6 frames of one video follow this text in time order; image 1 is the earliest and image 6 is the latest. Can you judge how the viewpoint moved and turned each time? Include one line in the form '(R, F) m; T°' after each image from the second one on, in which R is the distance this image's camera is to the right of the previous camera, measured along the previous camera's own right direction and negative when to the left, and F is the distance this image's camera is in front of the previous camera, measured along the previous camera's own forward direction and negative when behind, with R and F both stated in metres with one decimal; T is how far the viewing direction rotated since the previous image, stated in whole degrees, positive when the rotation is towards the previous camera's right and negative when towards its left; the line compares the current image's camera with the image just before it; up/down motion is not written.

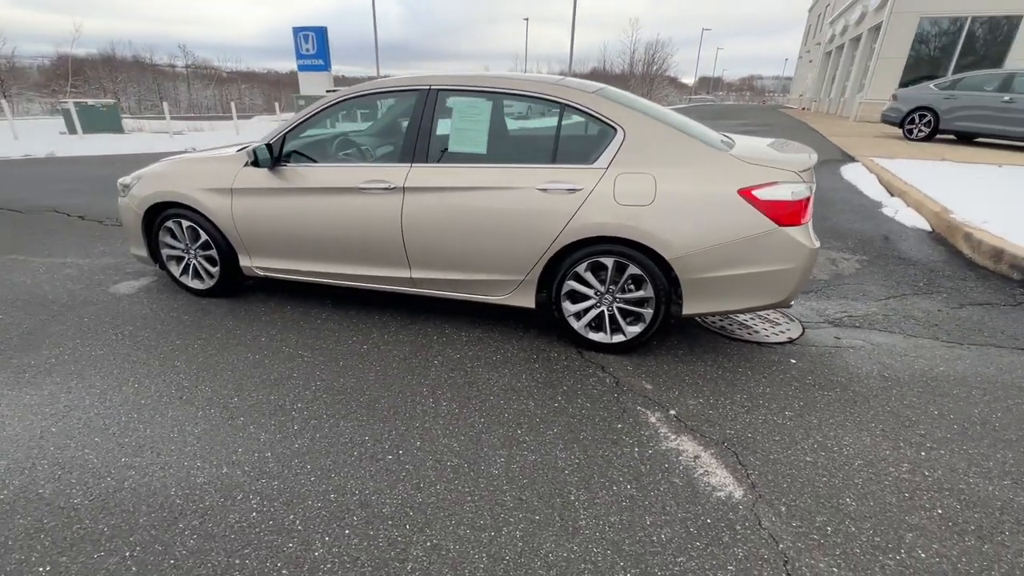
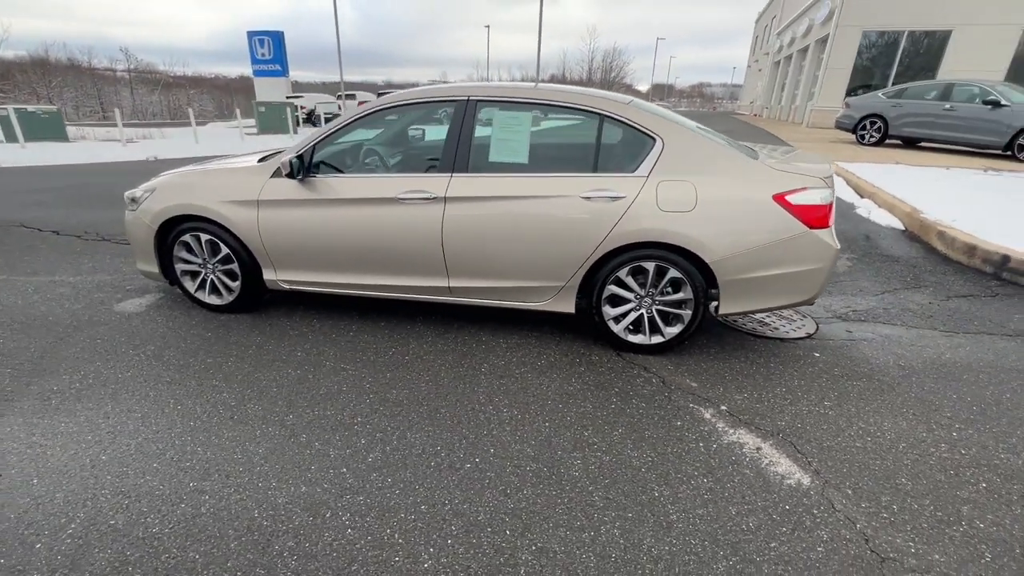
(-0.5, 0.0) m; +4°
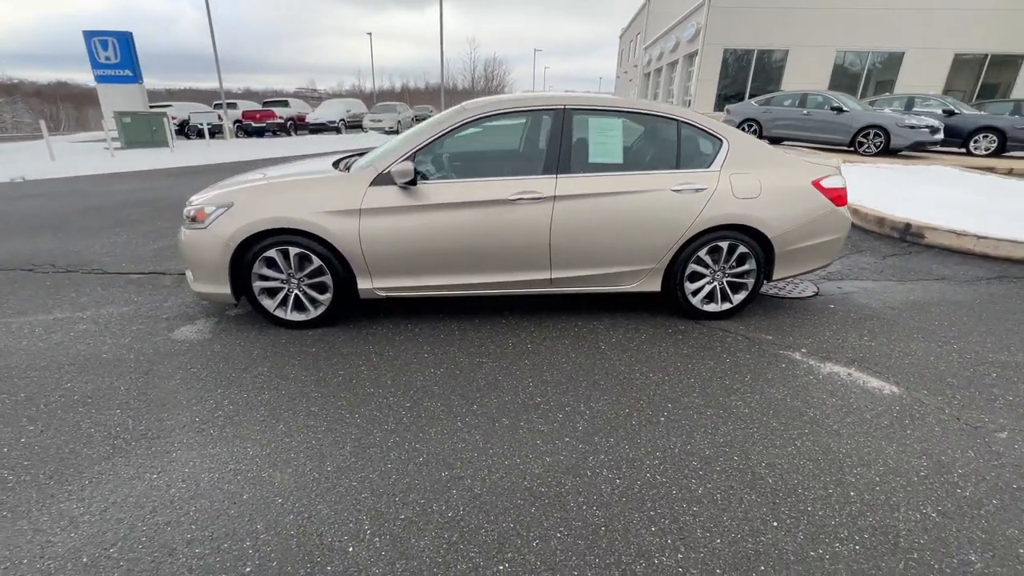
(-1.5, -0.1) m; +13°
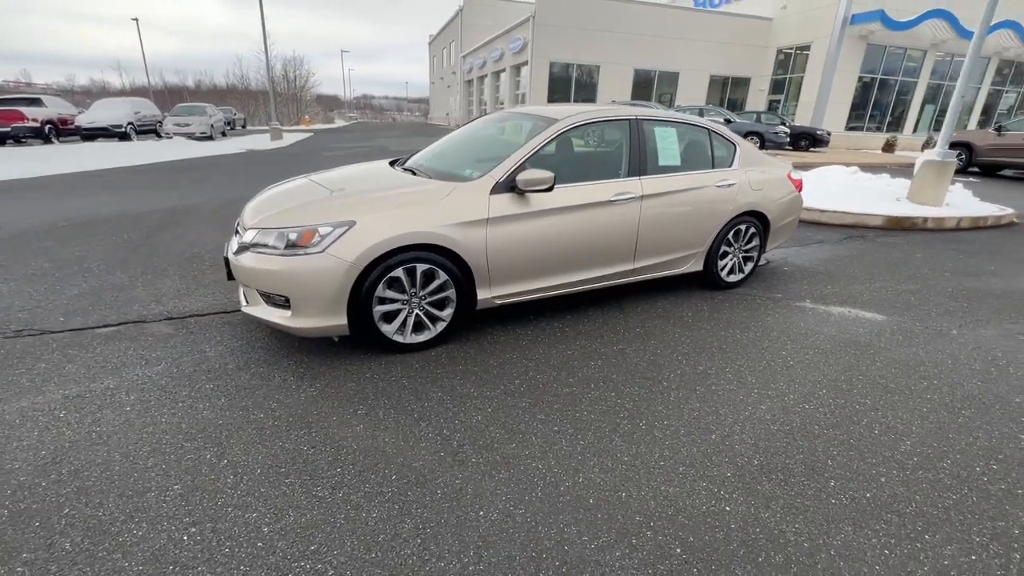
(-2.1, +0.2) m; +22°
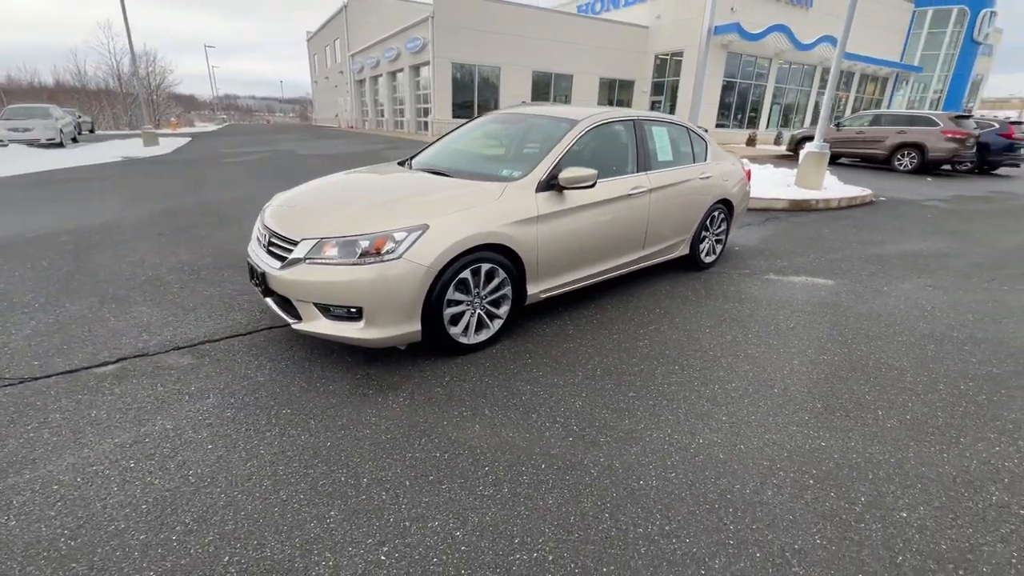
(-1.1, 0.0) m; +12°
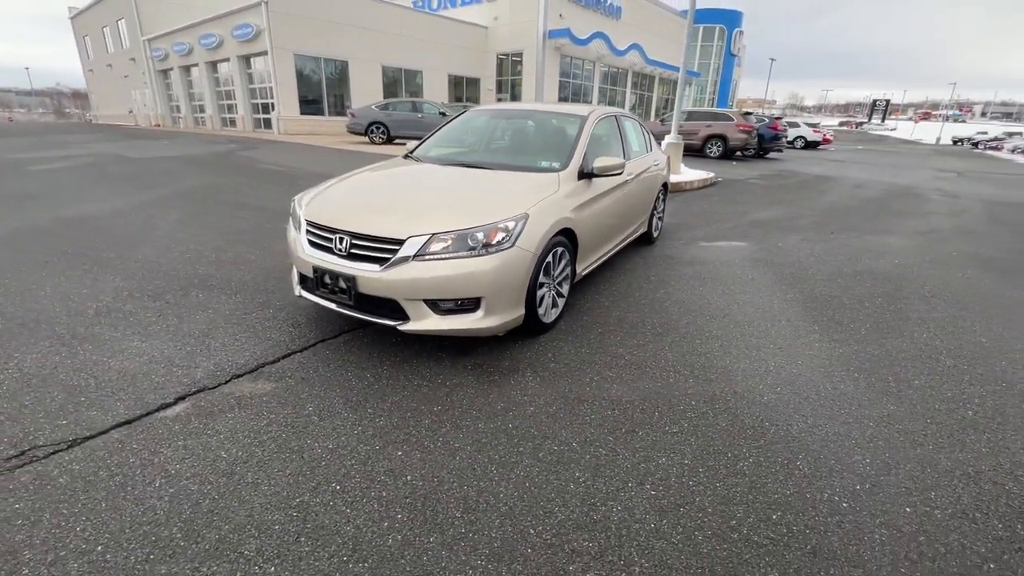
(-1.6, 0.0) m; +19°
